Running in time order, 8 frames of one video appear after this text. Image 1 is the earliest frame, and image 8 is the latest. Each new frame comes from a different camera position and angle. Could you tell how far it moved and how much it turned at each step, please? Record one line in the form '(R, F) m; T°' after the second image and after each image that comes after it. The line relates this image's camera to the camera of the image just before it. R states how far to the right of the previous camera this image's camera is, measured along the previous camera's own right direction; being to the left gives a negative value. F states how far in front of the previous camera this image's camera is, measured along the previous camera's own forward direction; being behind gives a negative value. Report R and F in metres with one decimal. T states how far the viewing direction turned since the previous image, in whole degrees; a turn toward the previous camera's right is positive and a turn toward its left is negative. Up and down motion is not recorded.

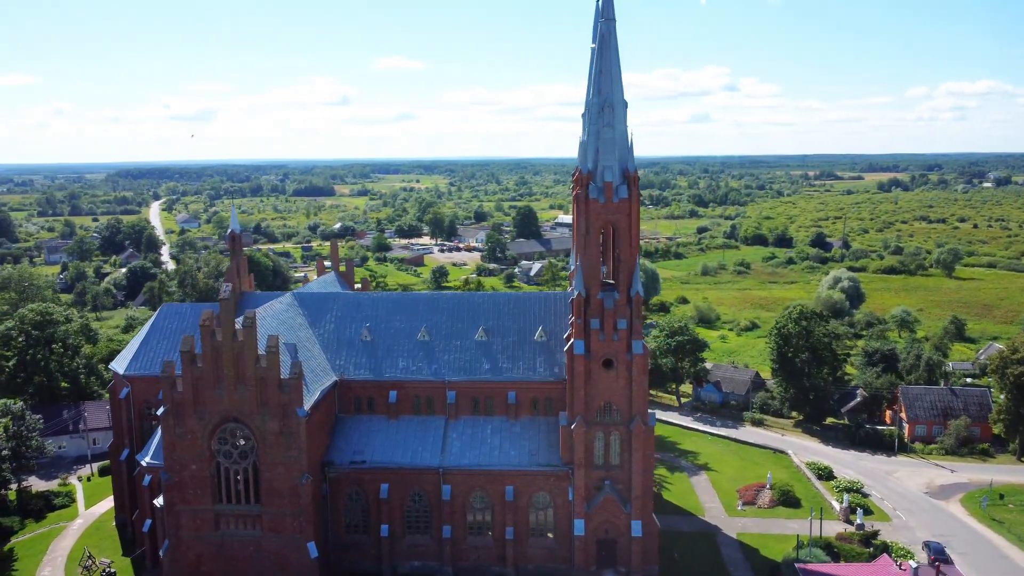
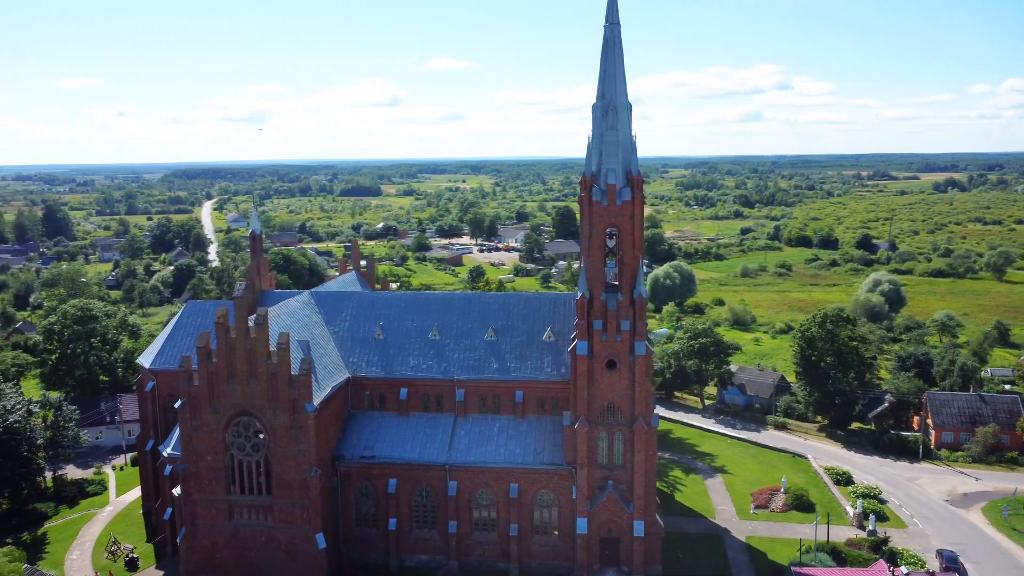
(+2.1, -0.6) m; -3°
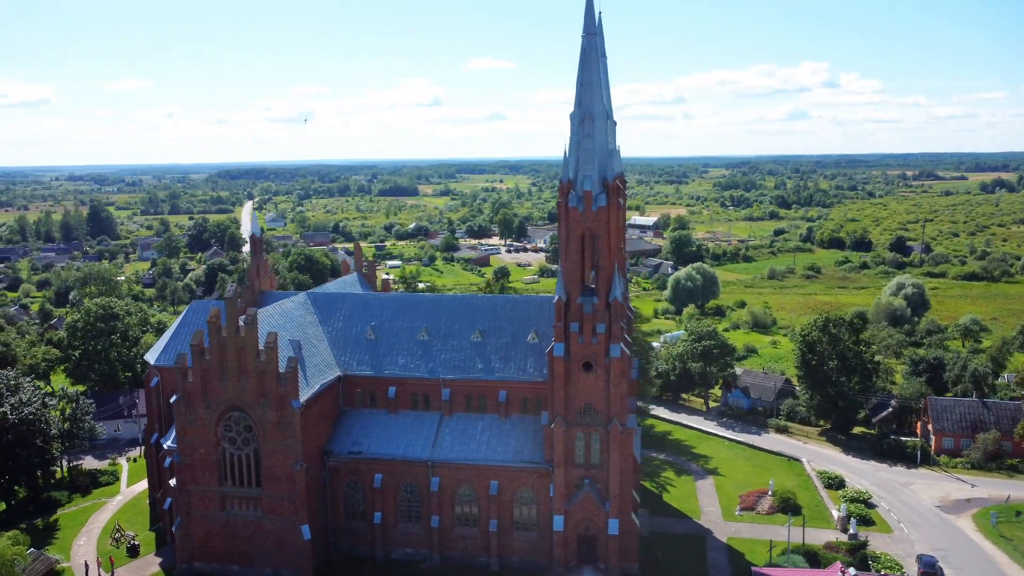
(+3.1, -1.1) m; -3°
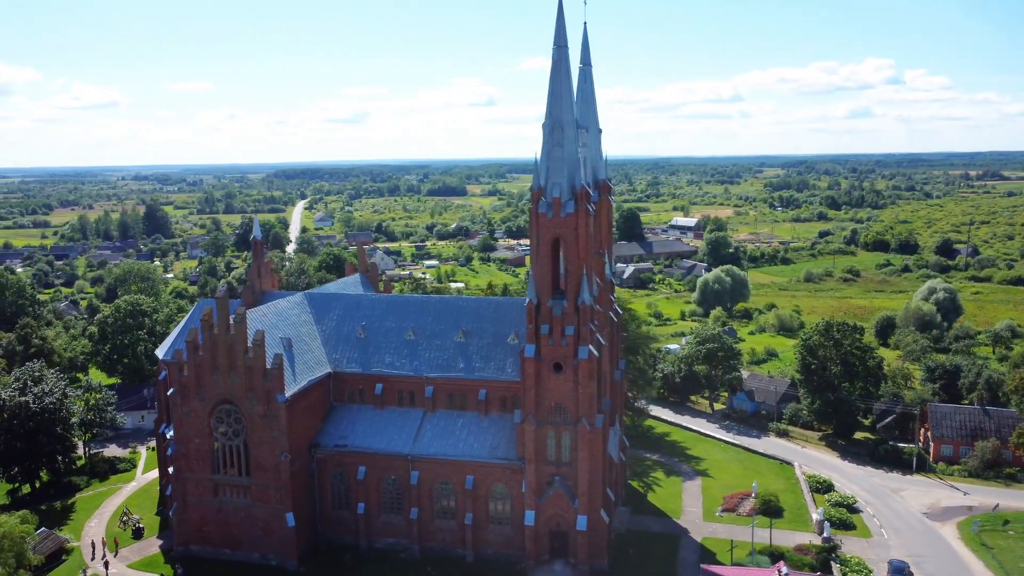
(+4.1, -1.5) m; -3°
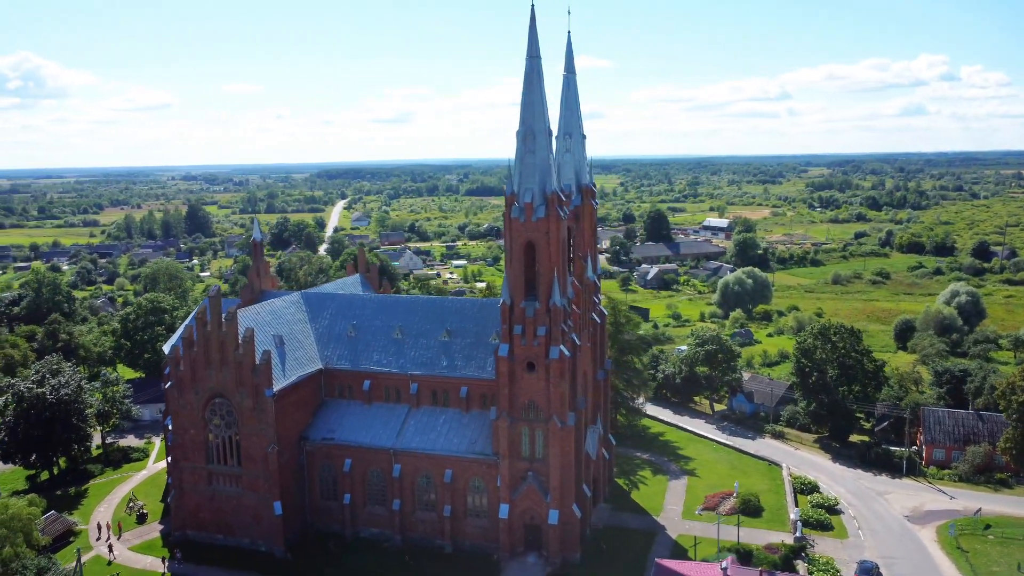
(+3.6, -1.5) m; -3°
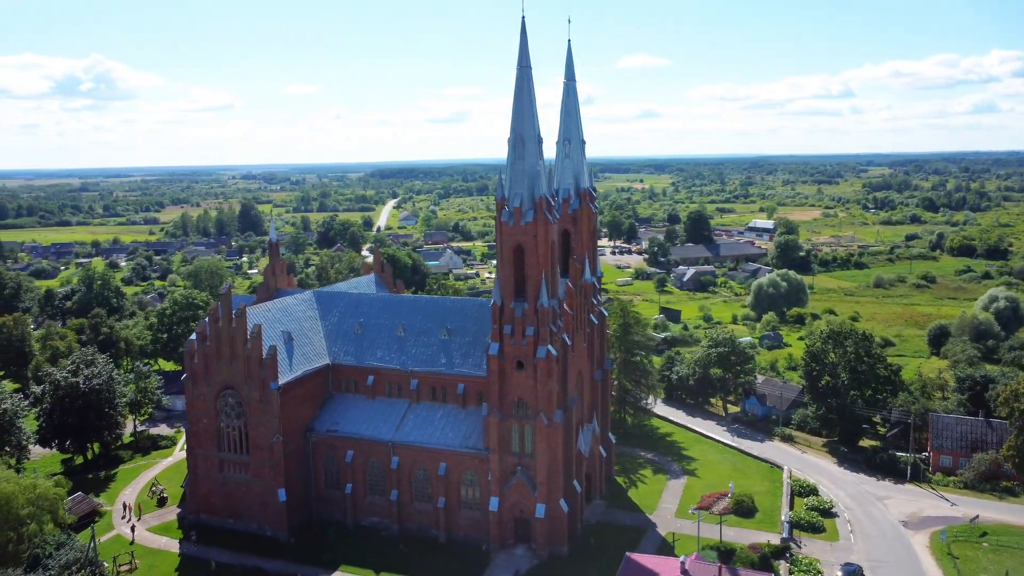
(+3.4, -1.6) m; -4°
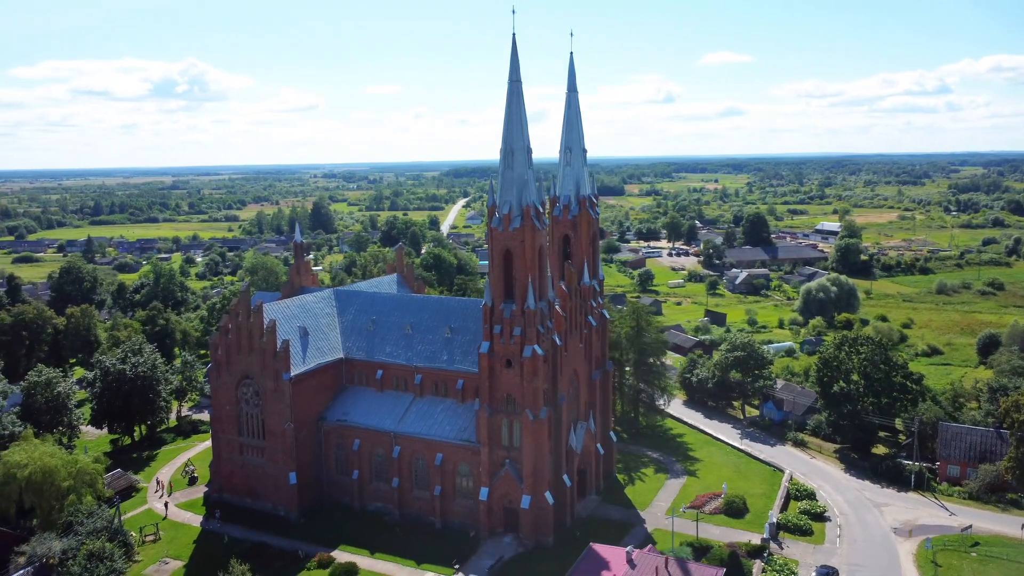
(+4.9, -2.4) m; -5°
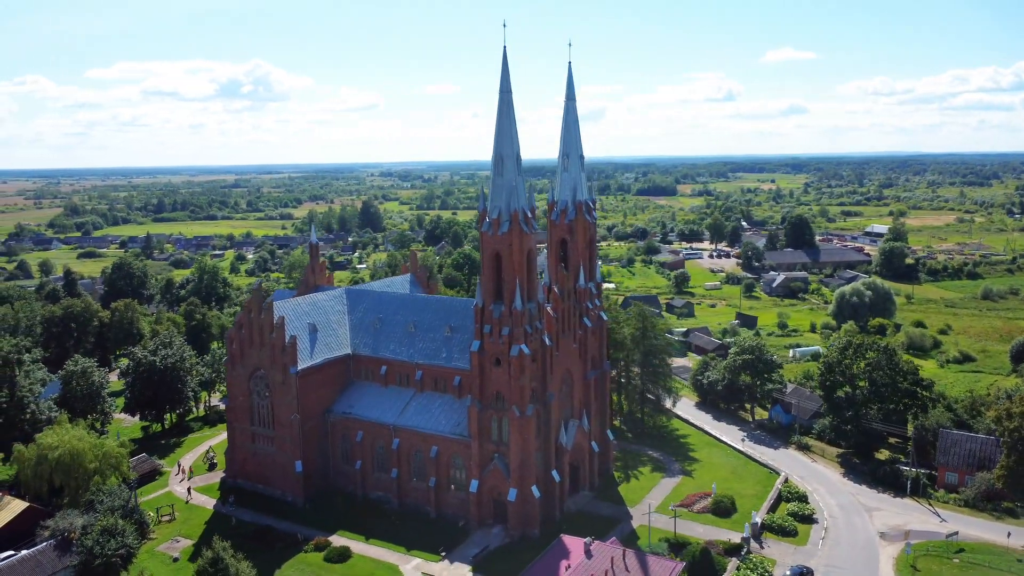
(+3.9, -2.1) m; -4°
